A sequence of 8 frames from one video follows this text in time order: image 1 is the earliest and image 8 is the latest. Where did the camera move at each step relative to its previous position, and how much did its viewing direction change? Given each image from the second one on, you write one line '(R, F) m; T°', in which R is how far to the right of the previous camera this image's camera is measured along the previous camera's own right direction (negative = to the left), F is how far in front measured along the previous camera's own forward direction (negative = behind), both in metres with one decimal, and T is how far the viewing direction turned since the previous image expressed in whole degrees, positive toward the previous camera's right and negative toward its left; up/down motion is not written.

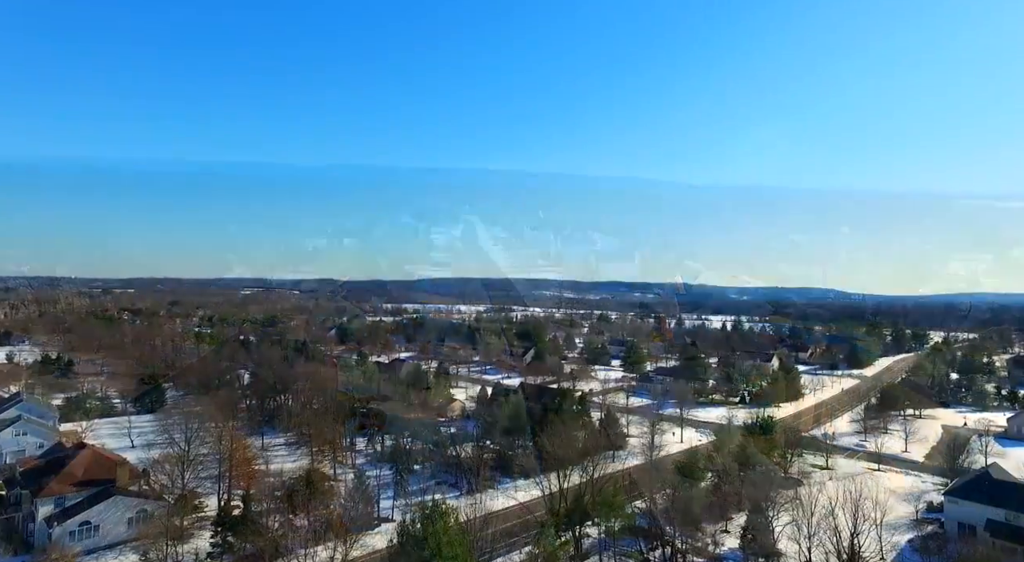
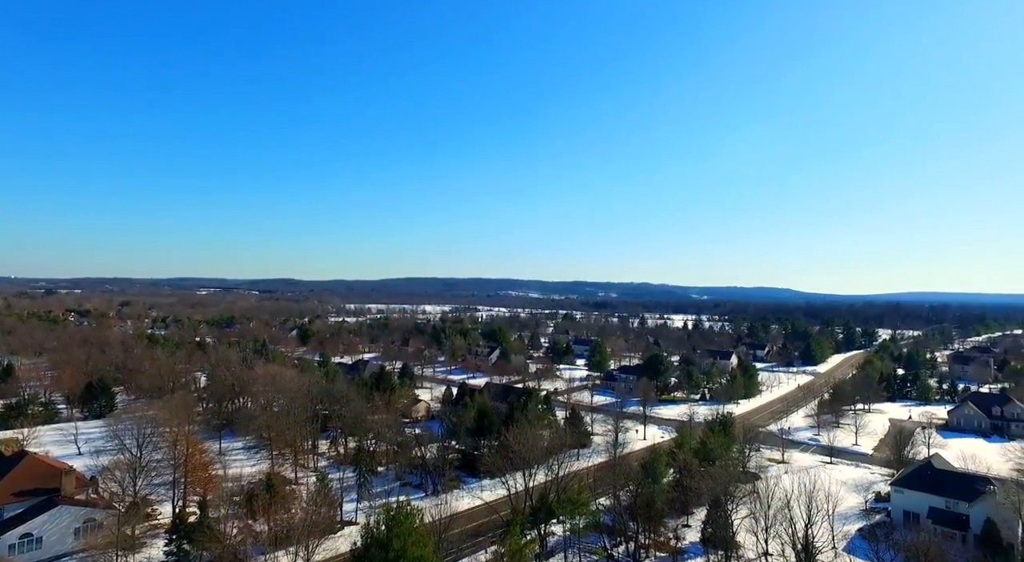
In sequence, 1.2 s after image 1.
(-0.5, -0.1) m; +4°
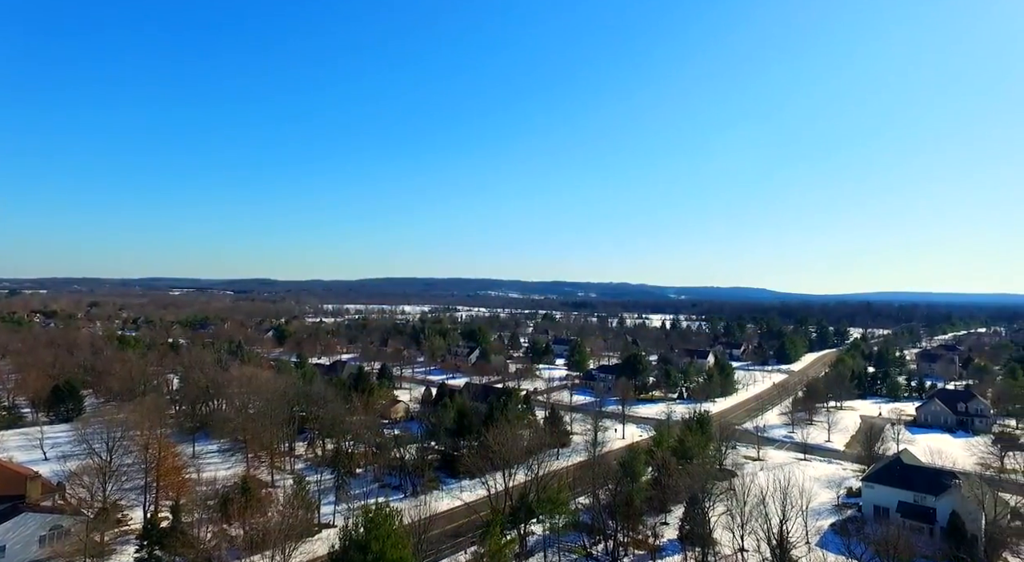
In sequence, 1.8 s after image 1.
(-0.3, 0.0) m; +2°
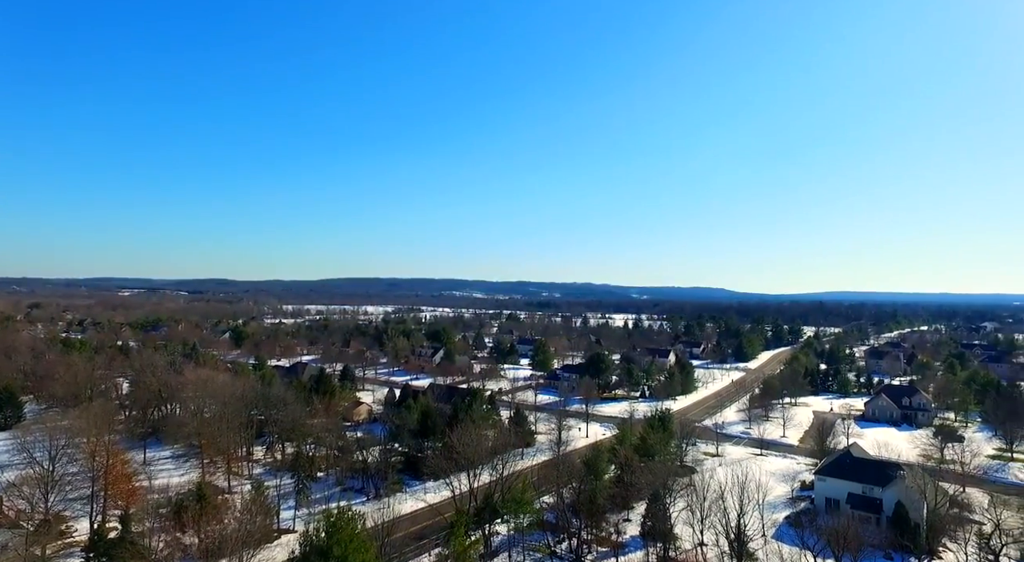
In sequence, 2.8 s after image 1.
(-0.6, 0.0) m; +4°
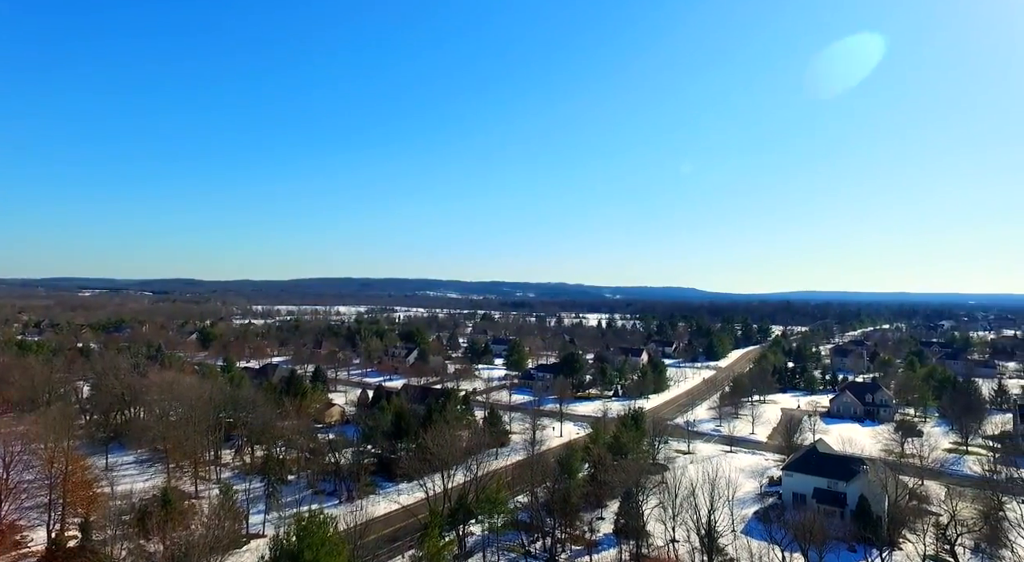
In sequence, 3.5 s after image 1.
(-0.4, 0.0) m; +3°
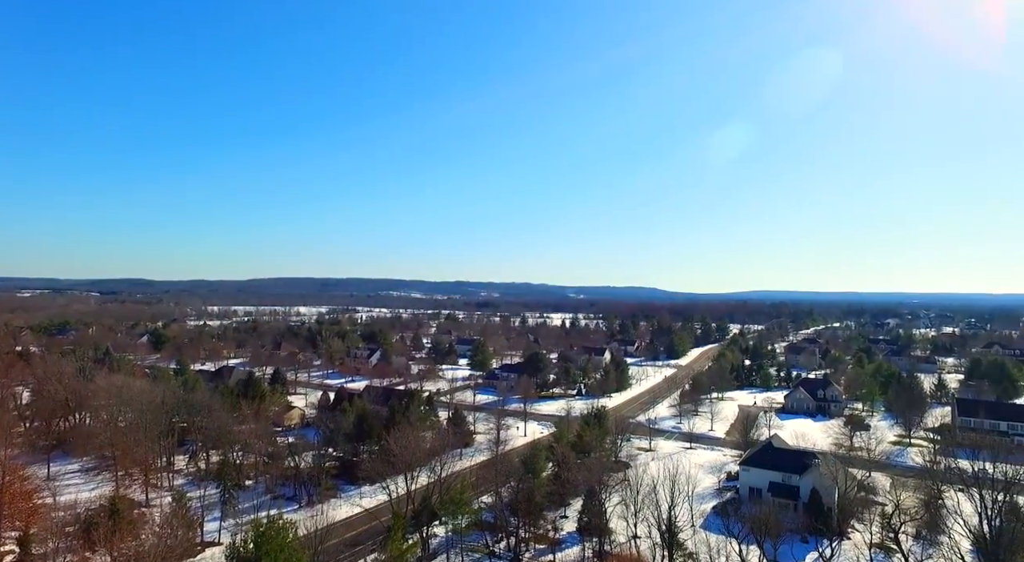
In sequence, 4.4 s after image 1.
(-0.6, +0.1) m; +4°
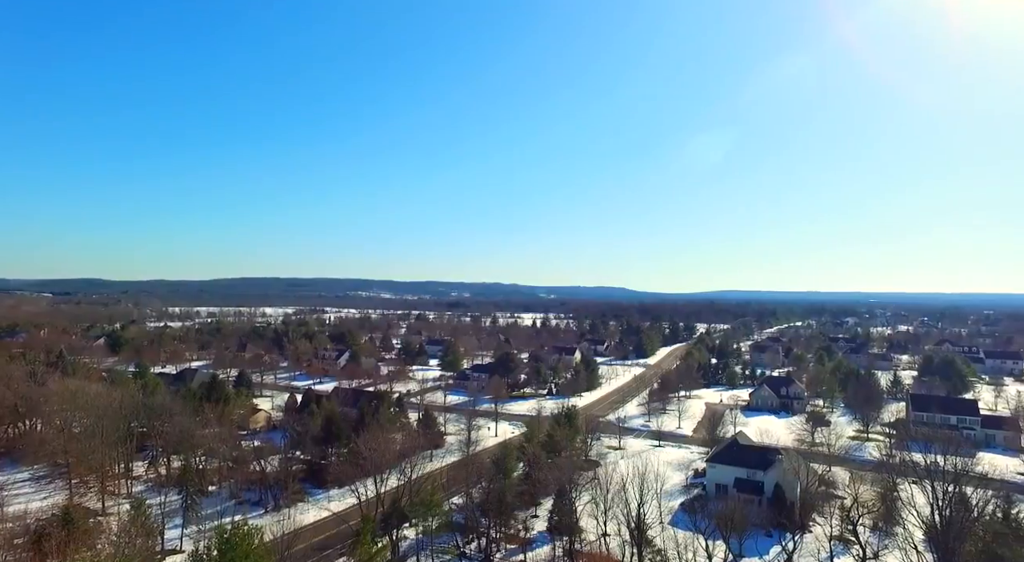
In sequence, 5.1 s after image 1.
(-0.4, +0.1) m; +3°
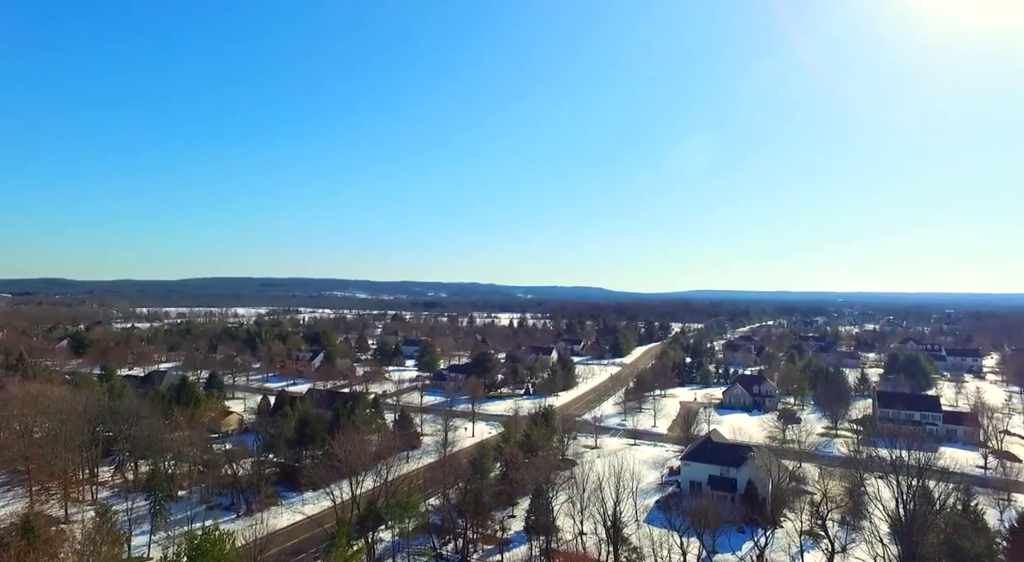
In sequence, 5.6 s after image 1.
(-0.3, +0.1) m; +3°
